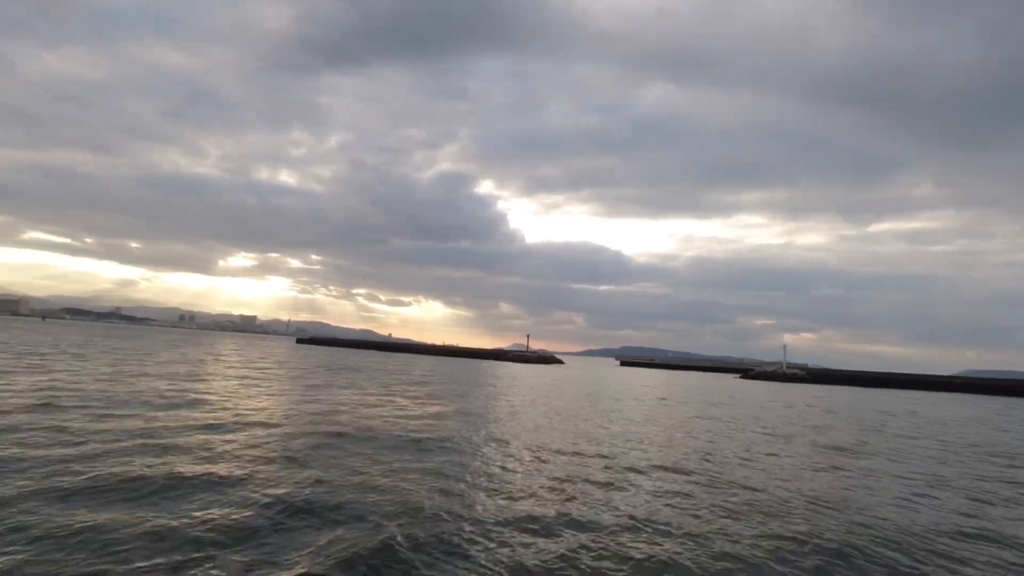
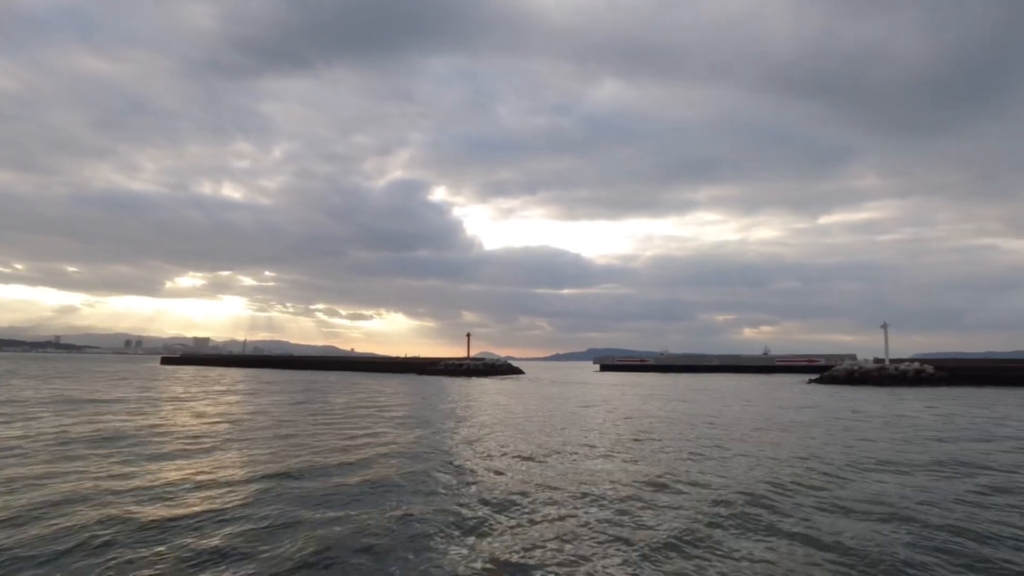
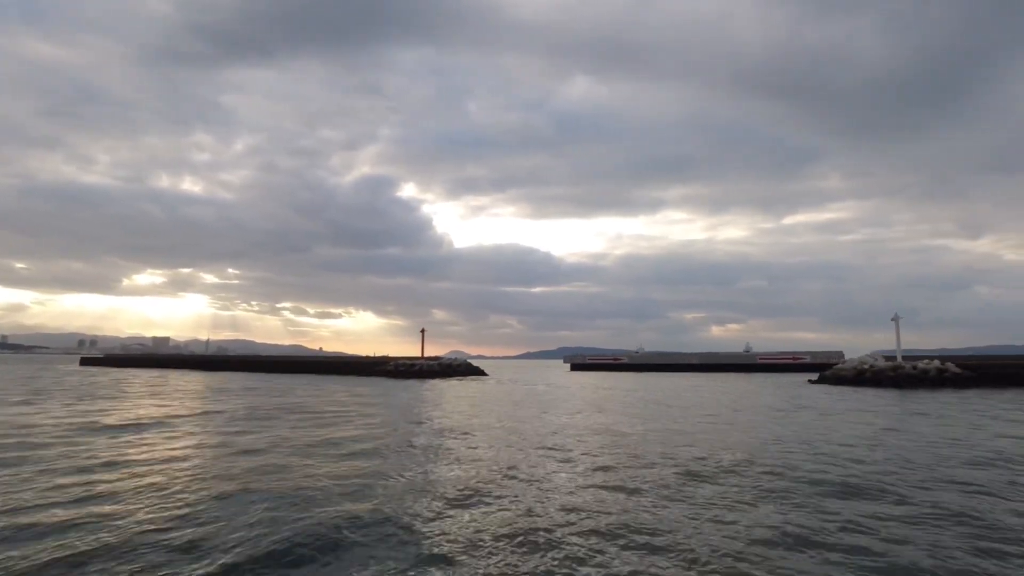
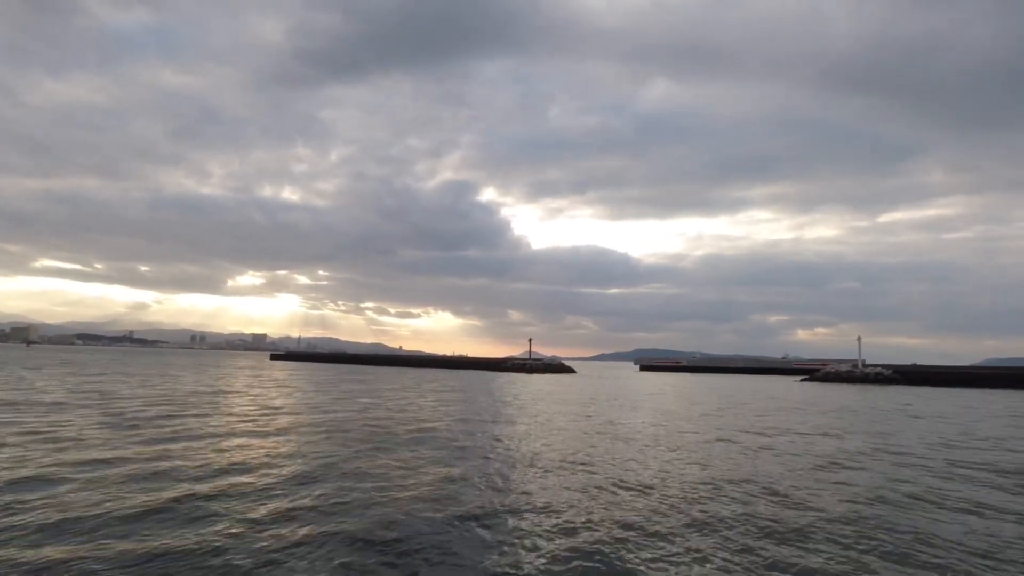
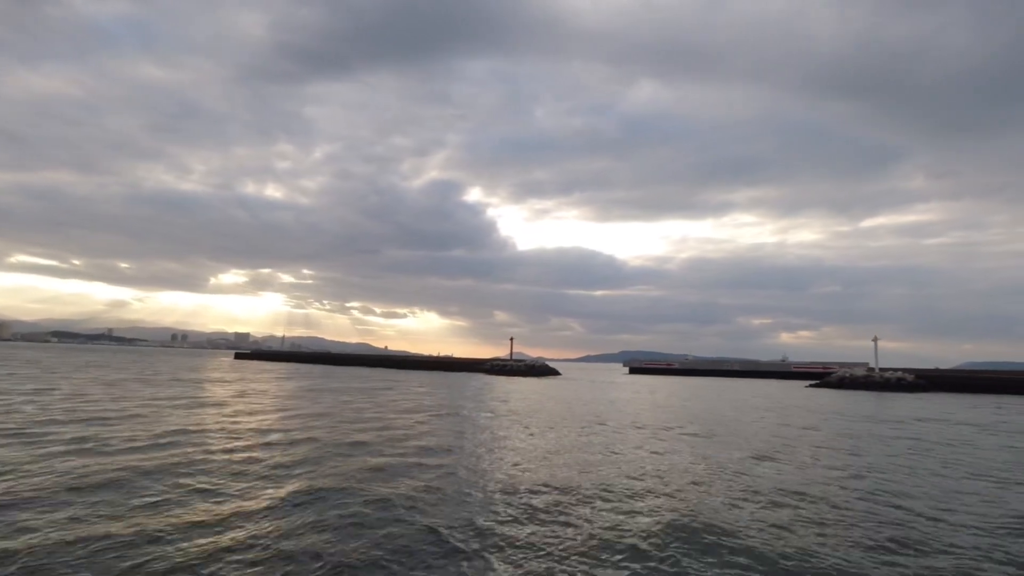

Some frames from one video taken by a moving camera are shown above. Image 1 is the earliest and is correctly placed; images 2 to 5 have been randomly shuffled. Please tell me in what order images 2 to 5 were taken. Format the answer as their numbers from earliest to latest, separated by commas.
4, 5, 2, 3
